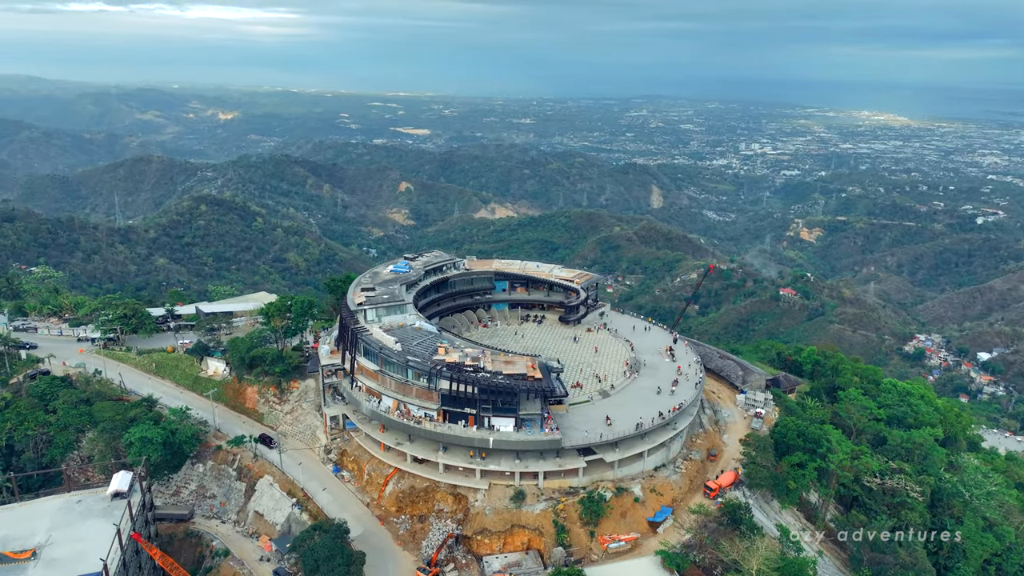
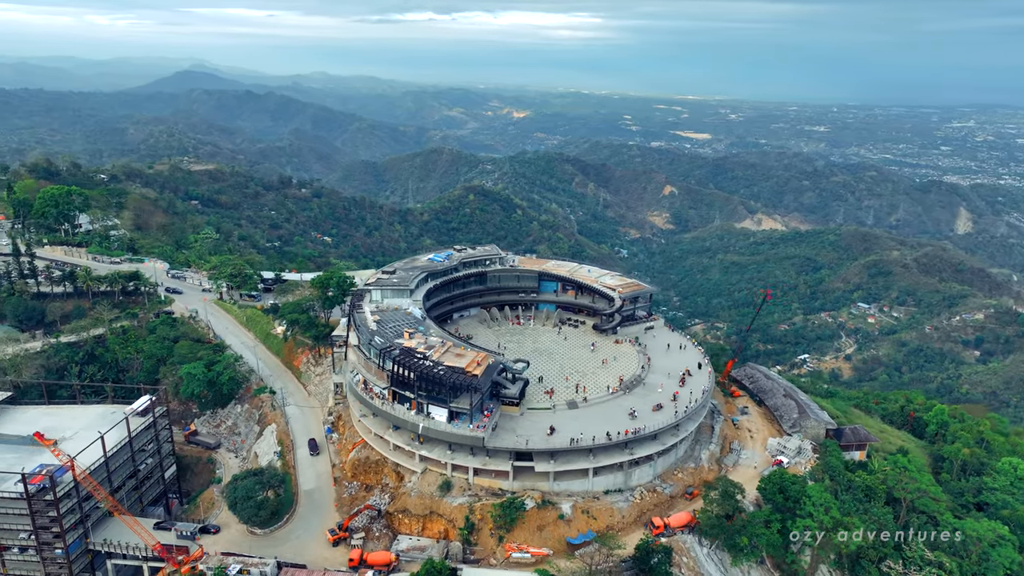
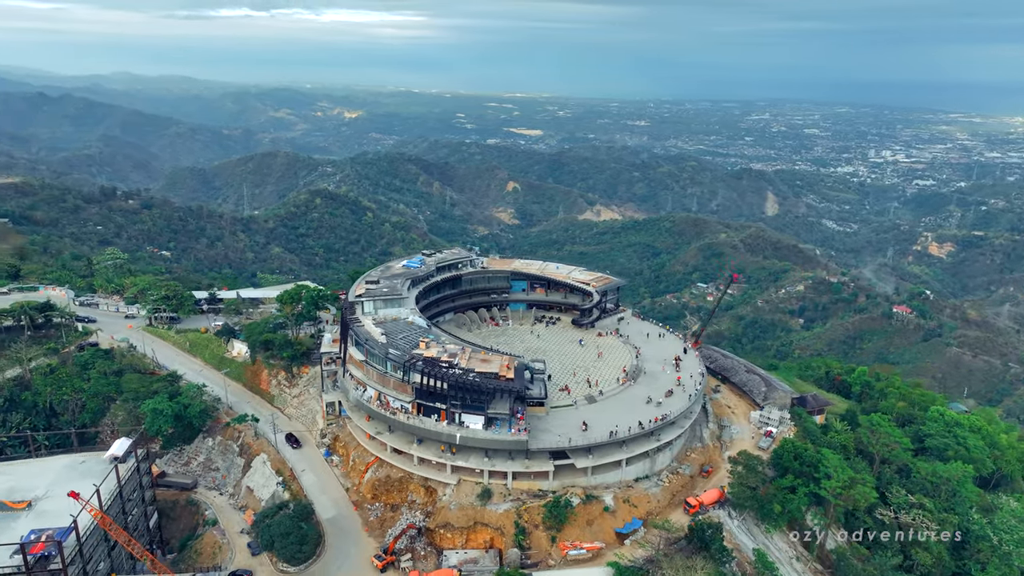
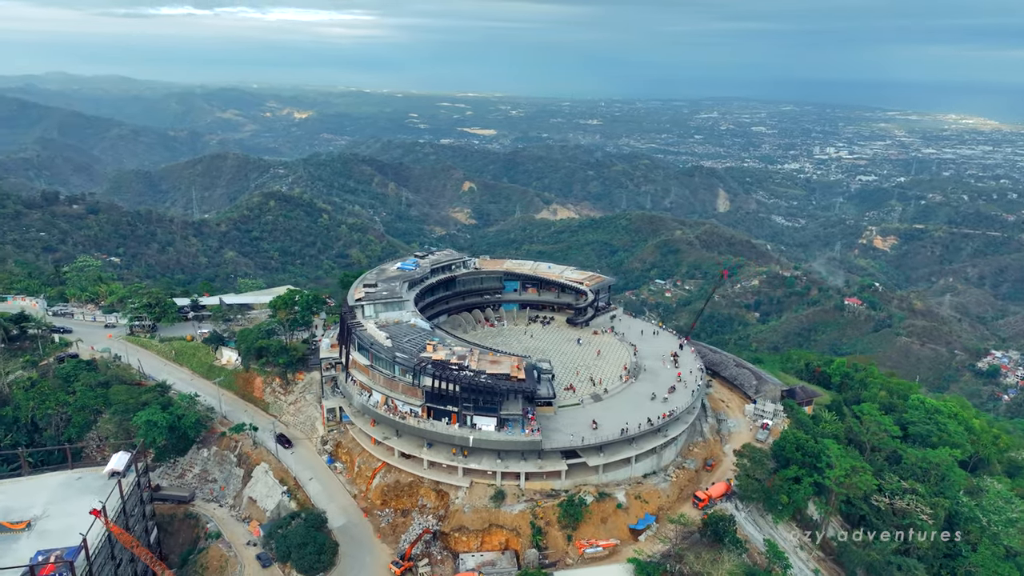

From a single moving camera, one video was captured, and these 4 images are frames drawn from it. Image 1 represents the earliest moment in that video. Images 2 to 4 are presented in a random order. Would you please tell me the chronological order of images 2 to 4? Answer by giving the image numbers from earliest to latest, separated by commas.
4, 3, 2
